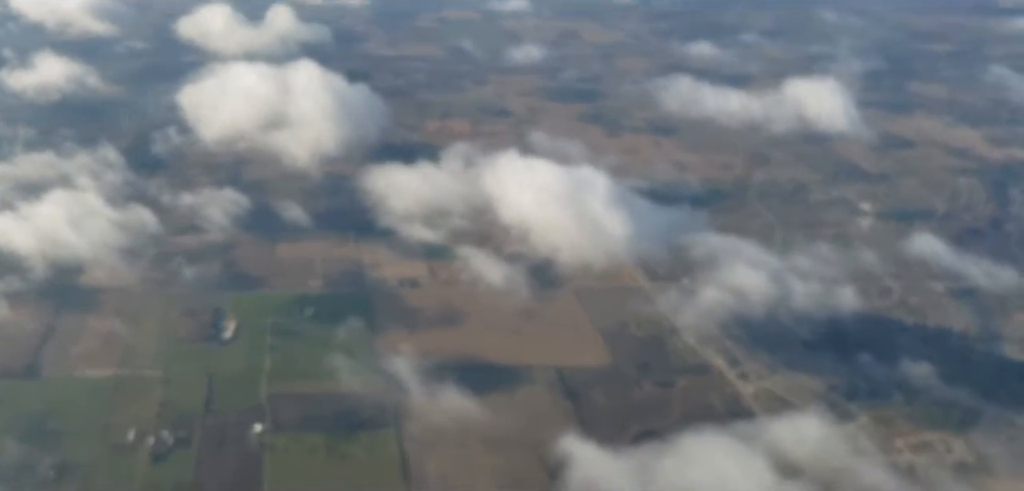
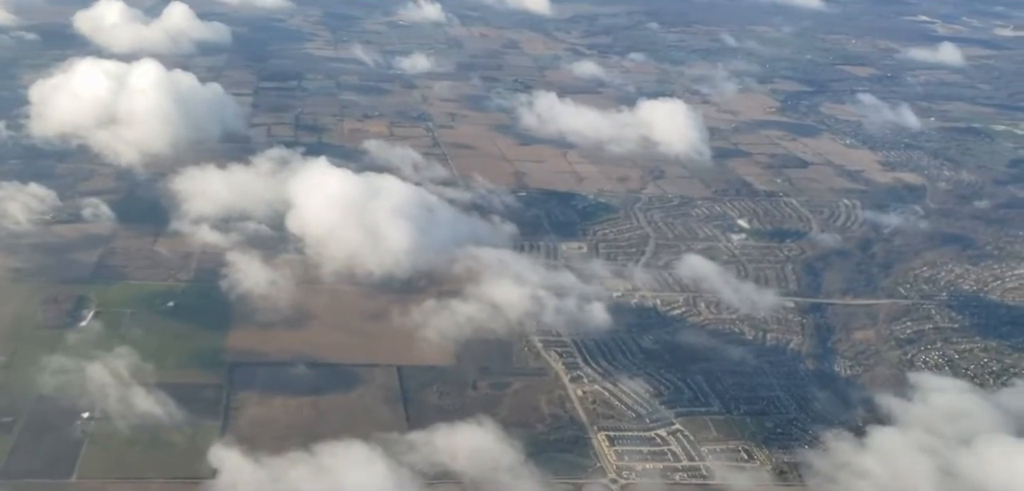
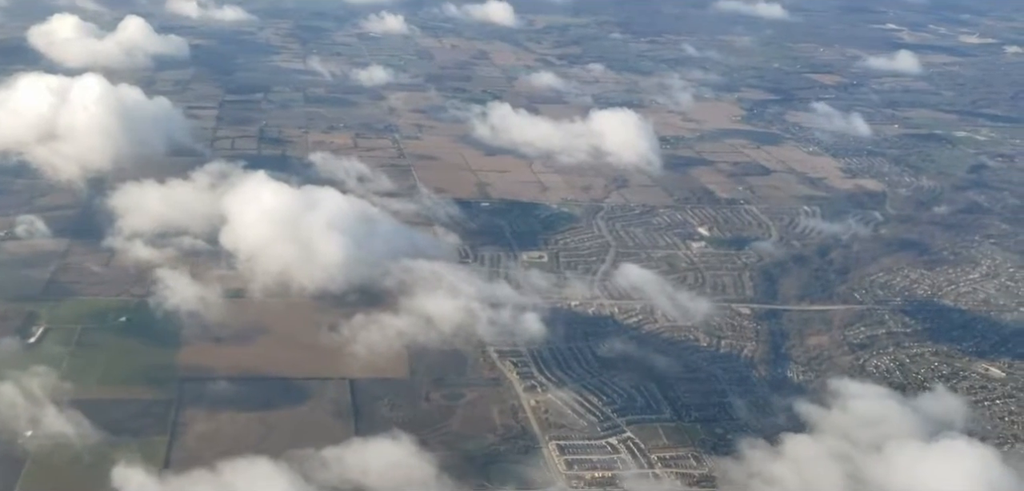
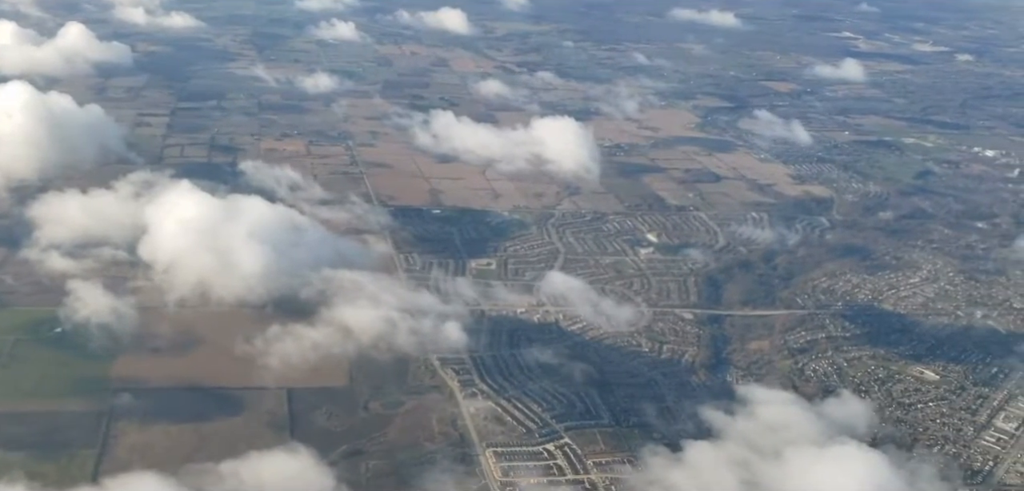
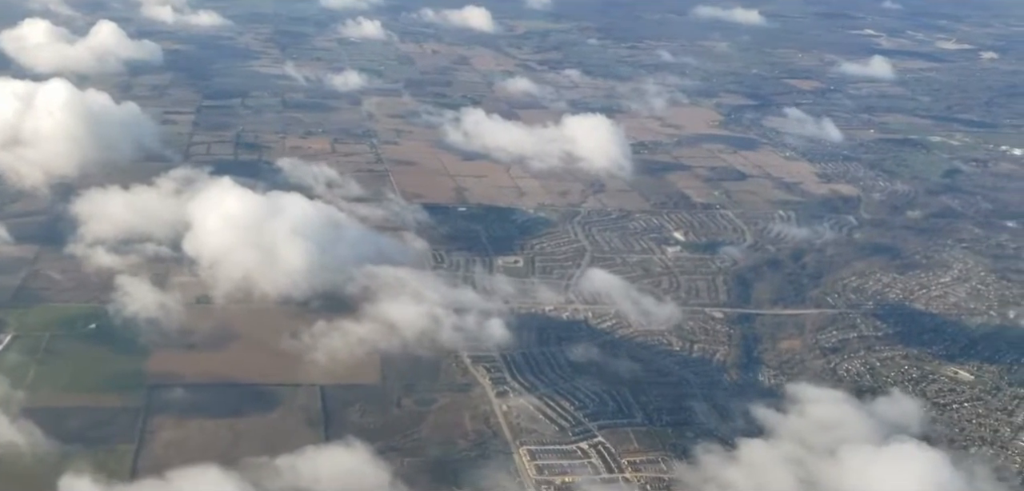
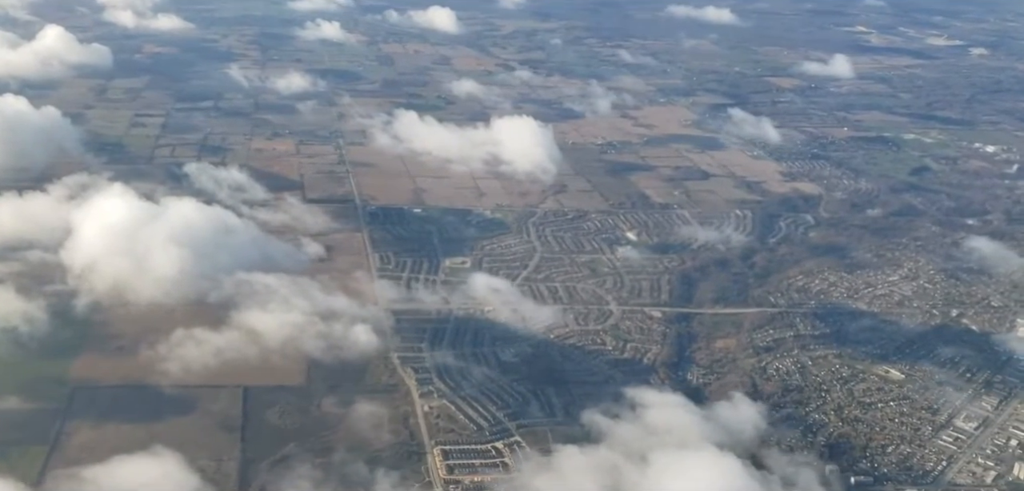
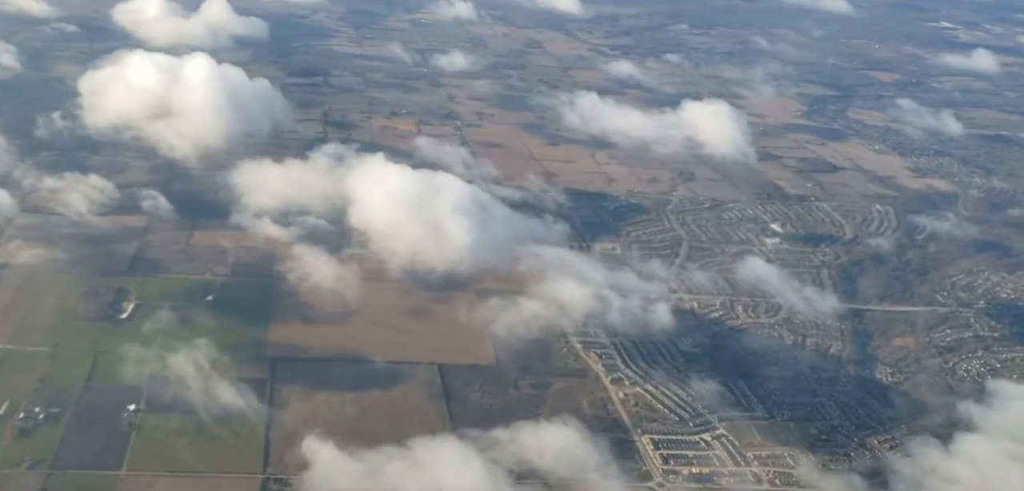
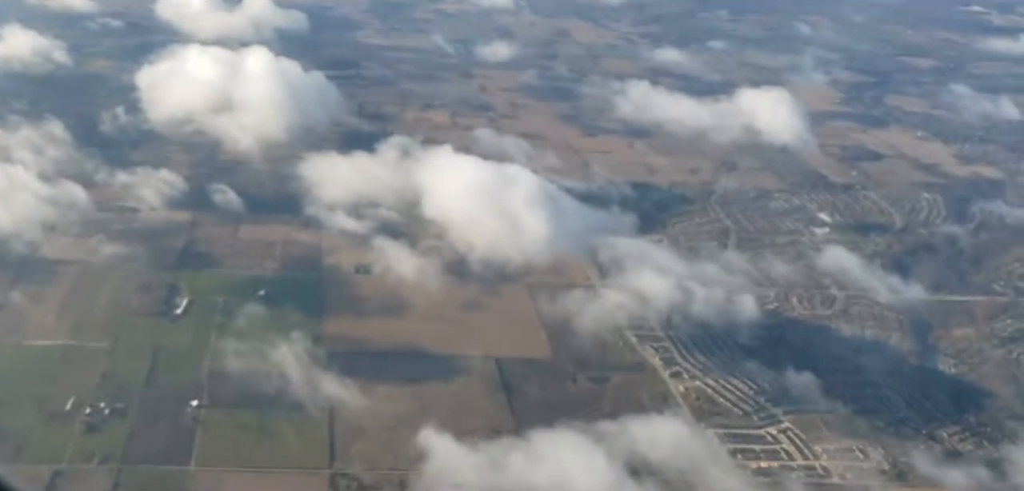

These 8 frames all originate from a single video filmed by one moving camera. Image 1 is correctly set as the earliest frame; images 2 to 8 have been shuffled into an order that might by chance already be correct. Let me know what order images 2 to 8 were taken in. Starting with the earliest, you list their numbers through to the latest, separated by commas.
8, 7, 2, 3, 5, 4, 6
